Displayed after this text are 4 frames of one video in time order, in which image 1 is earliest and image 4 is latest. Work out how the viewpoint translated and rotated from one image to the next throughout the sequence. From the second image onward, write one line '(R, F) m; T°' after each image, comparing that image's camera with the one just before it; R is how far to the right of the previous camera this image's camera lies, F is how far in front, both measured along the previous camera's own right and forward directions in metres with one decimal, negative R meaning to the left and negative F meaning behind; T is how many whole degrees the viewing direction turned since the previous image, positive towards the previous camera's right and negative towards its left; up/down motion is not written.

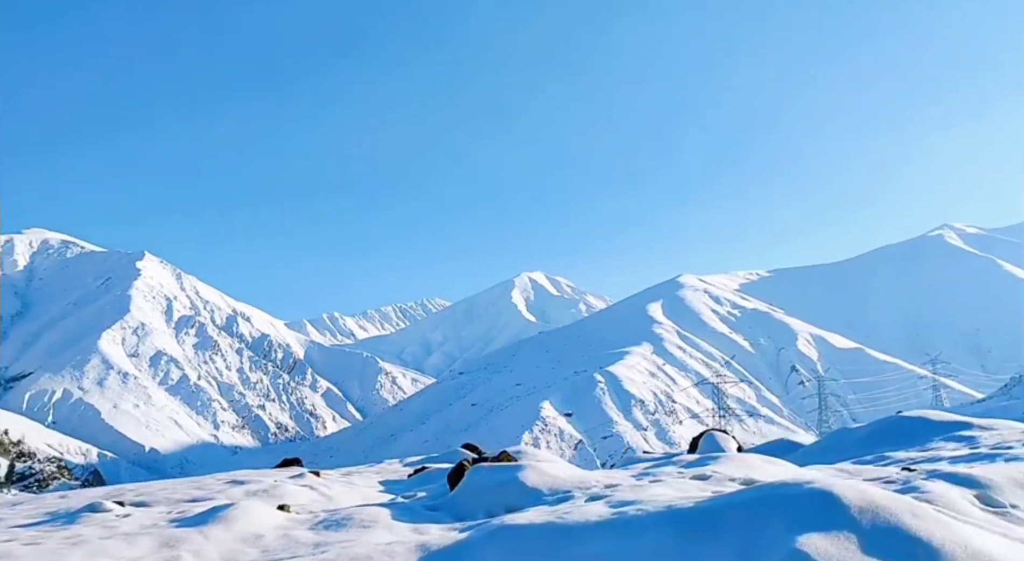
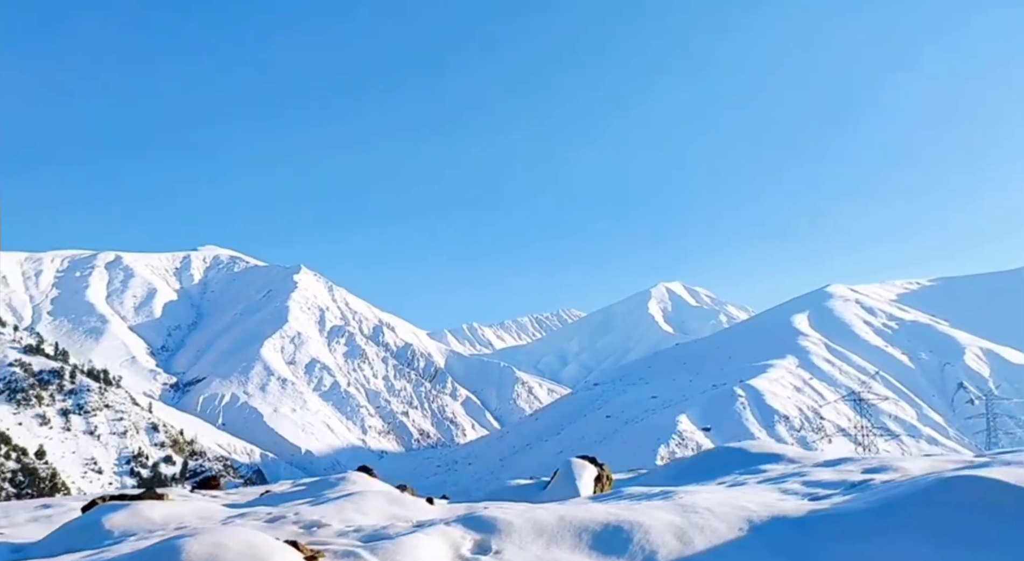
(+6.6, -0.3) m; -10°
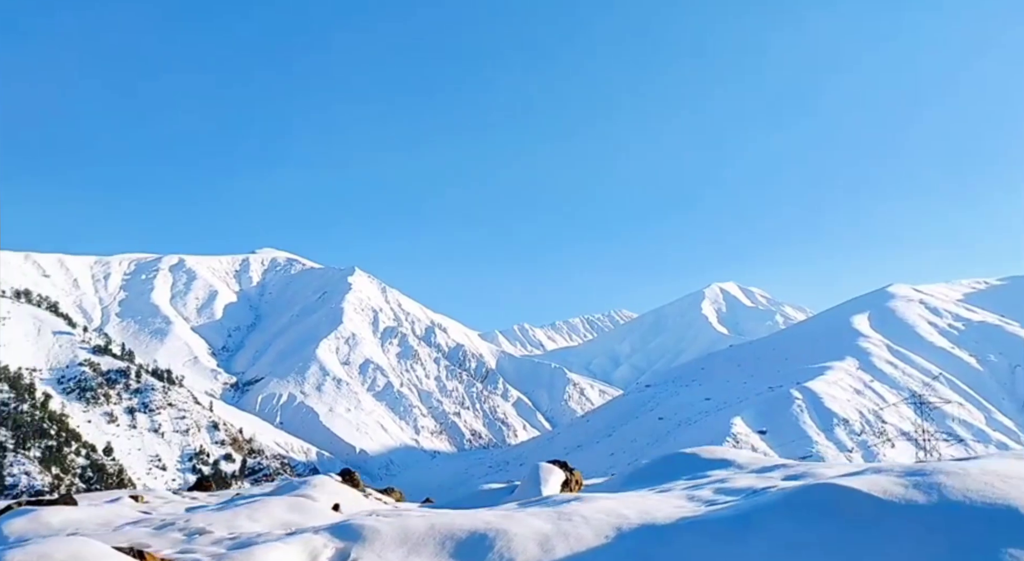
(-0.1, -0.5) m; -3°
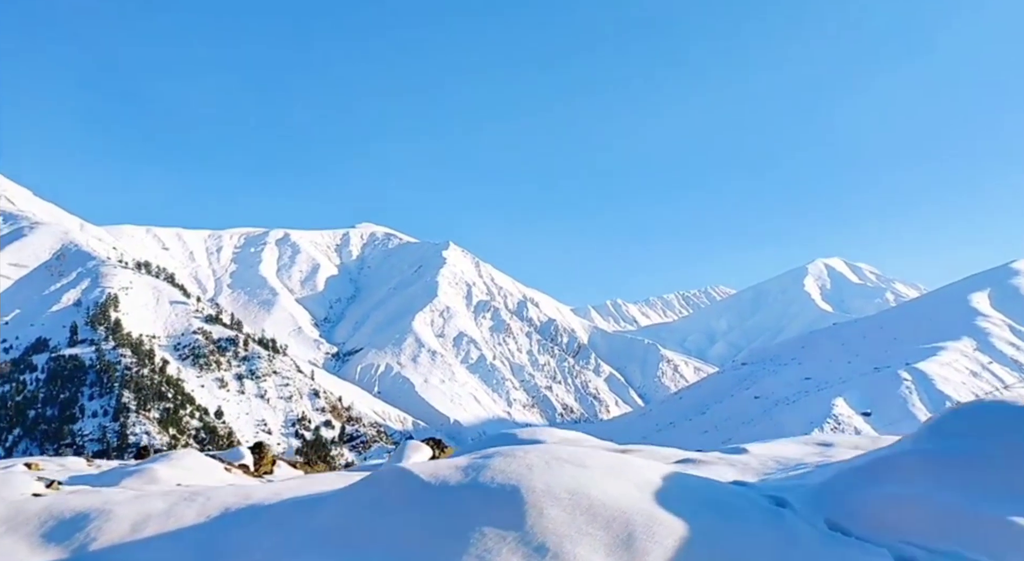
(+0.1, -0.9) m; -6°
